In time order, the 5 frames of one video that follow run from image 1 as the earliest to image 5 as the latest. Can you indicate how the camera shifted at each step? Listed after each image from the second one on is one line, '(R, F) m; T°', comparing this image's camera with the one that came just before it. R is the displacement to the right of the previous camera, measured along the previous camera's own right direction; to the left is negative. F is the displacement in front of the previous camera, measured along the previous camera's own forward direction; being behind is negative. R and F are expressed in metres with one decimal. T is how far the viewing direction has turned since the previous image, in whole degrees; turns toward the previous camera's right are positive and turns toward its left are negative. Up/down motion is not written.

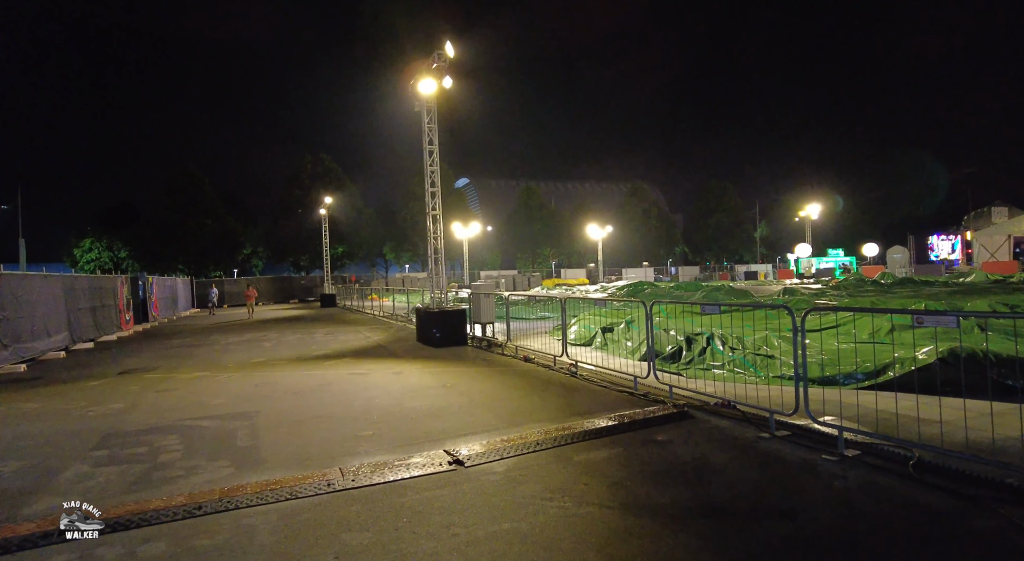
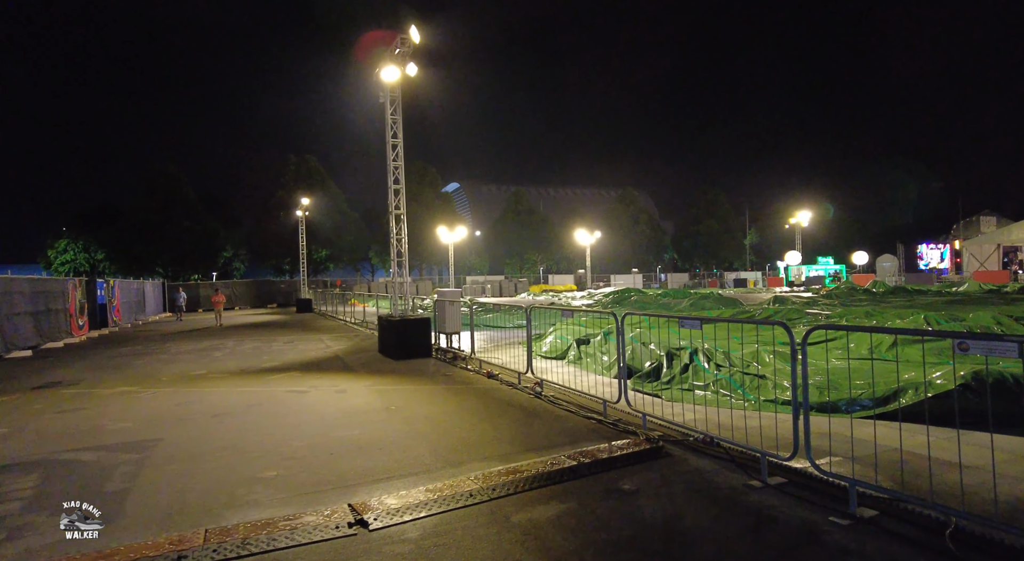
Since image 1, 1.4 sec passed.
(+0.5, +1.1) m; +1°
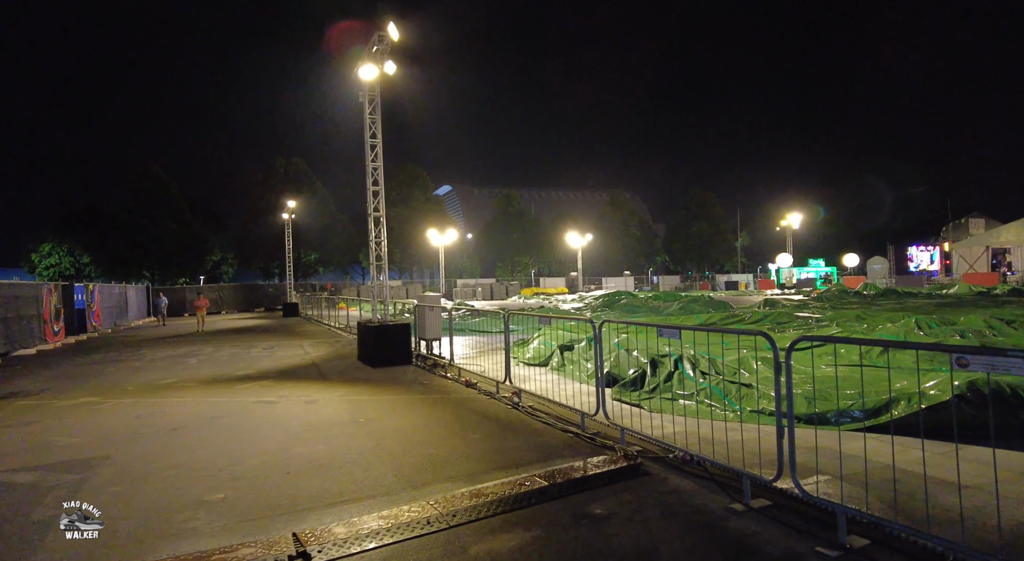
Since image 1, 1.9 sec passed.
(+0.2, +0.3) m; +1°
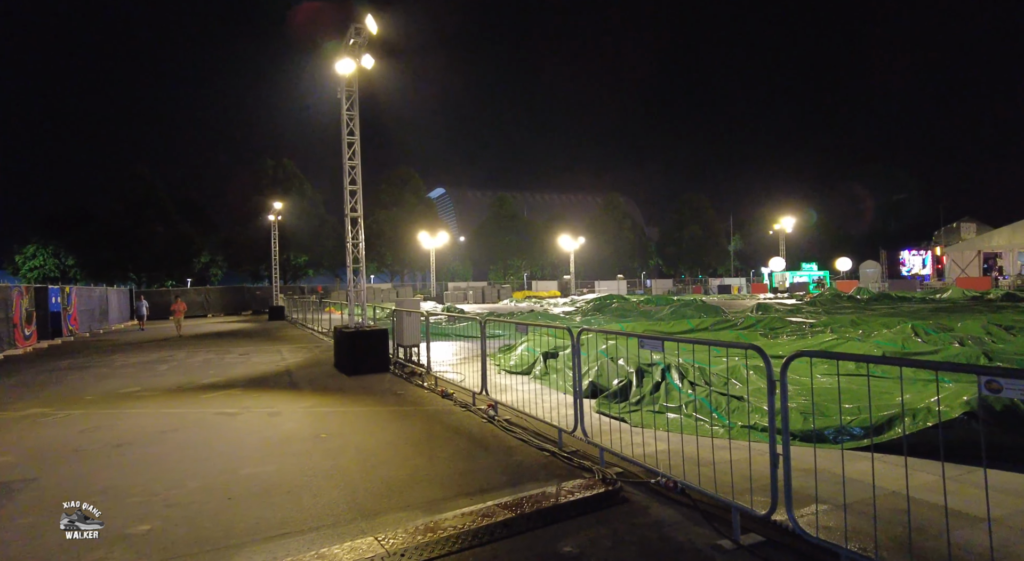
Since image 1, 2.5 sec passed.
(+0.2, +0.5) m; +1°
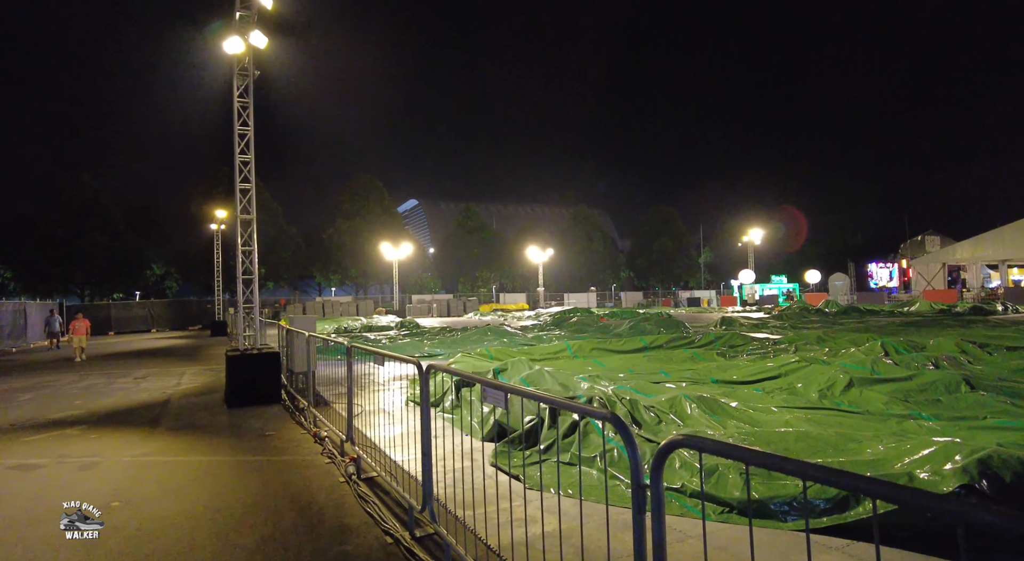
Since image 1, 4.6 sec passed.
(+1.0, +1.5) m; +2°
